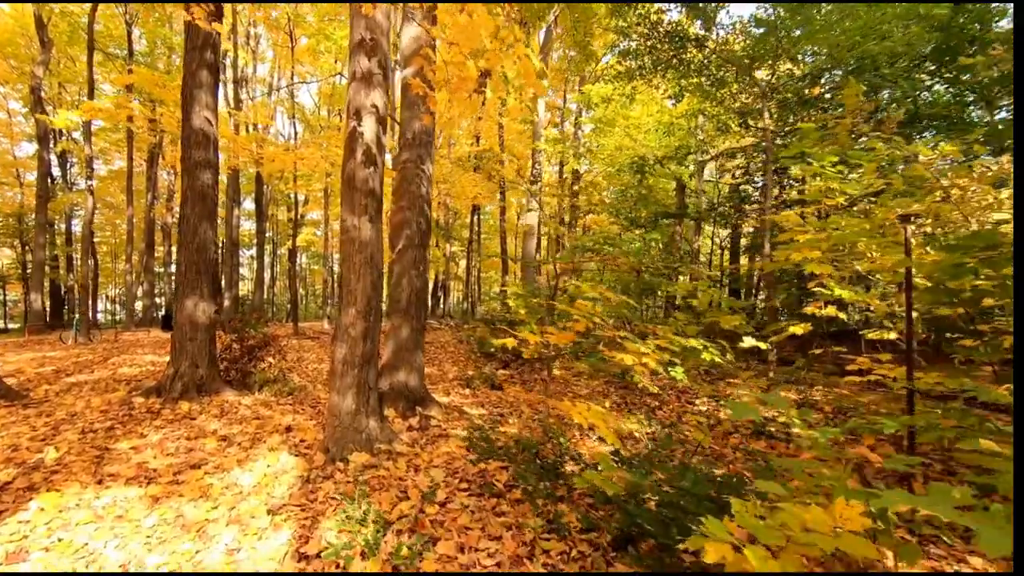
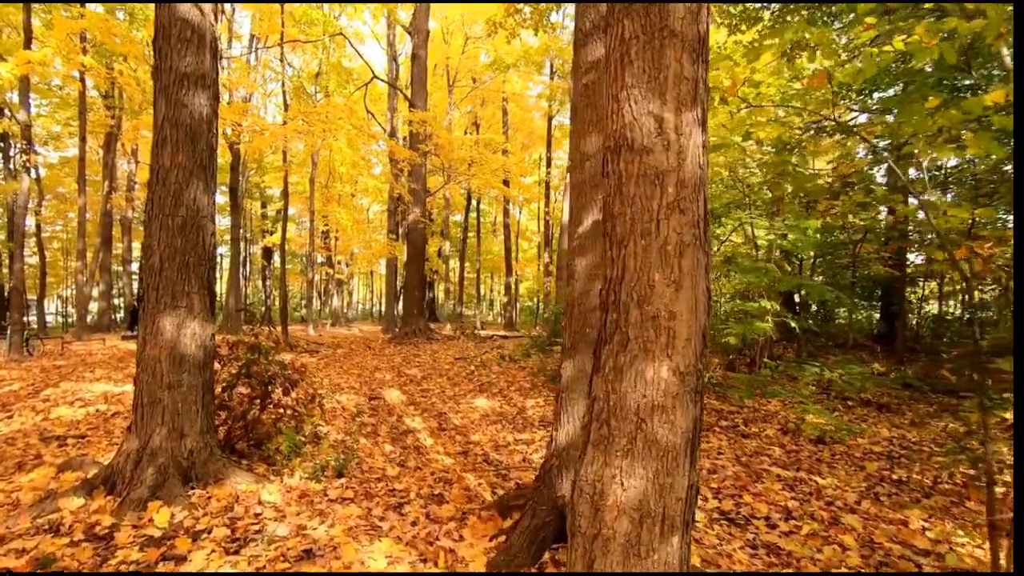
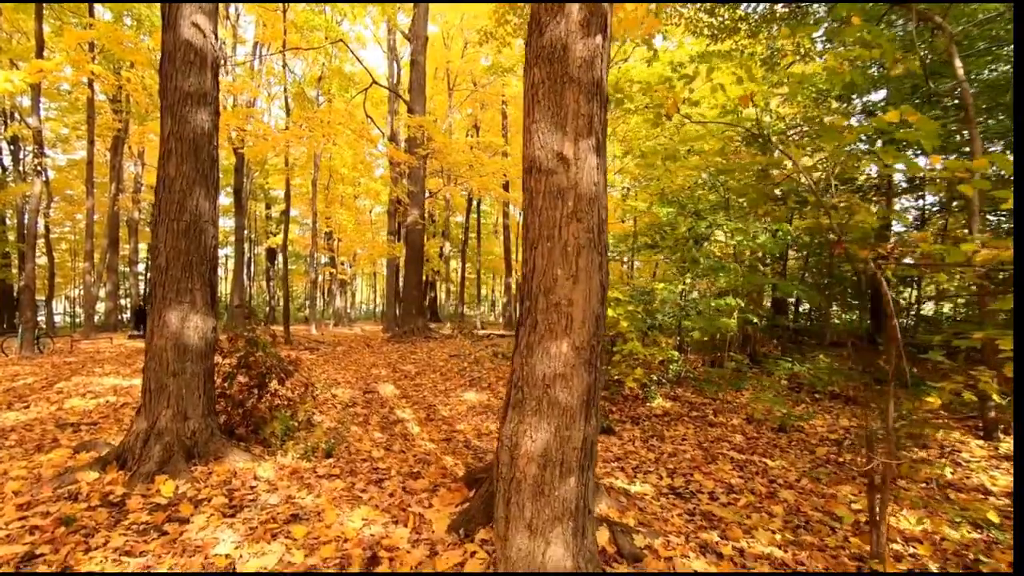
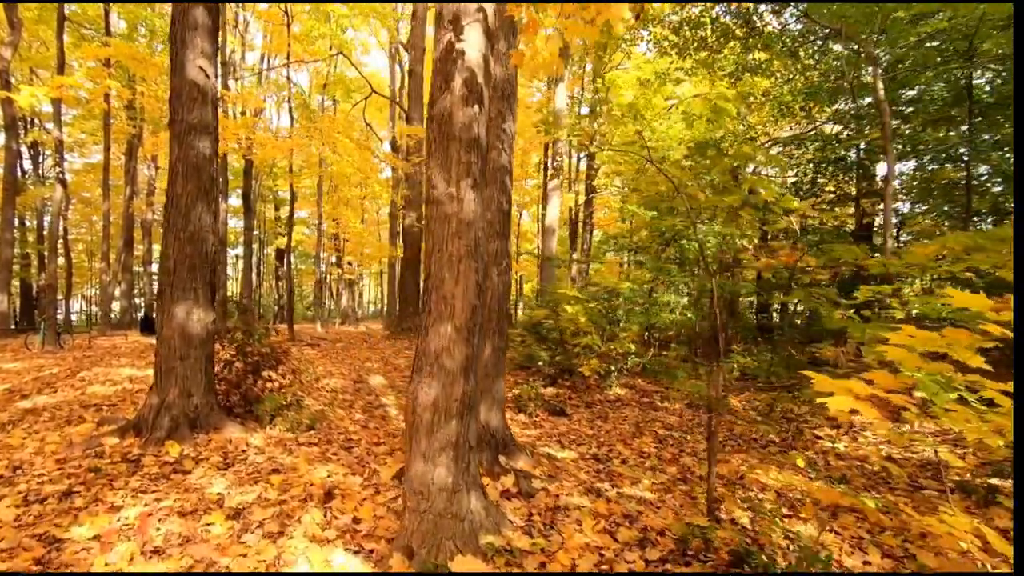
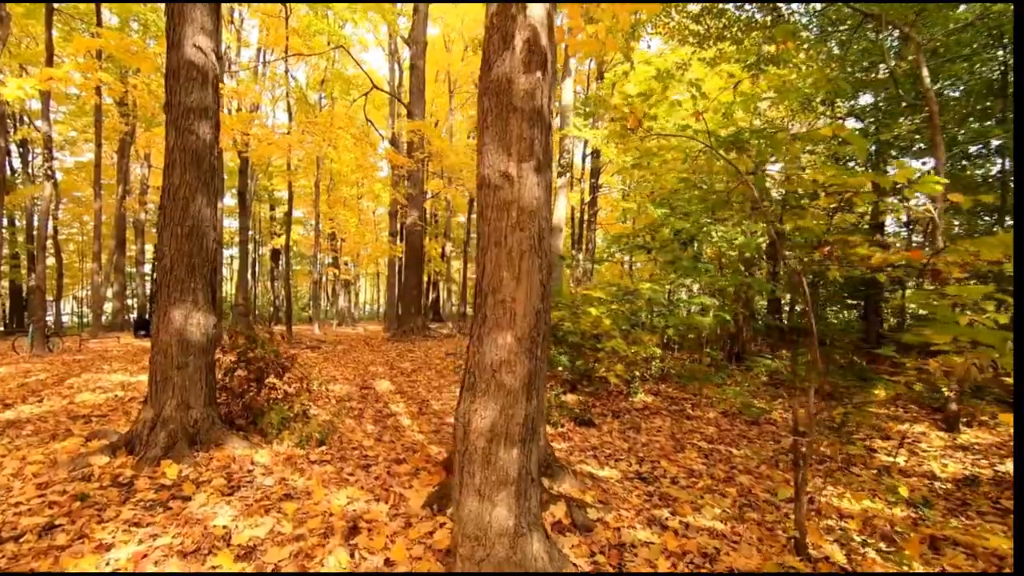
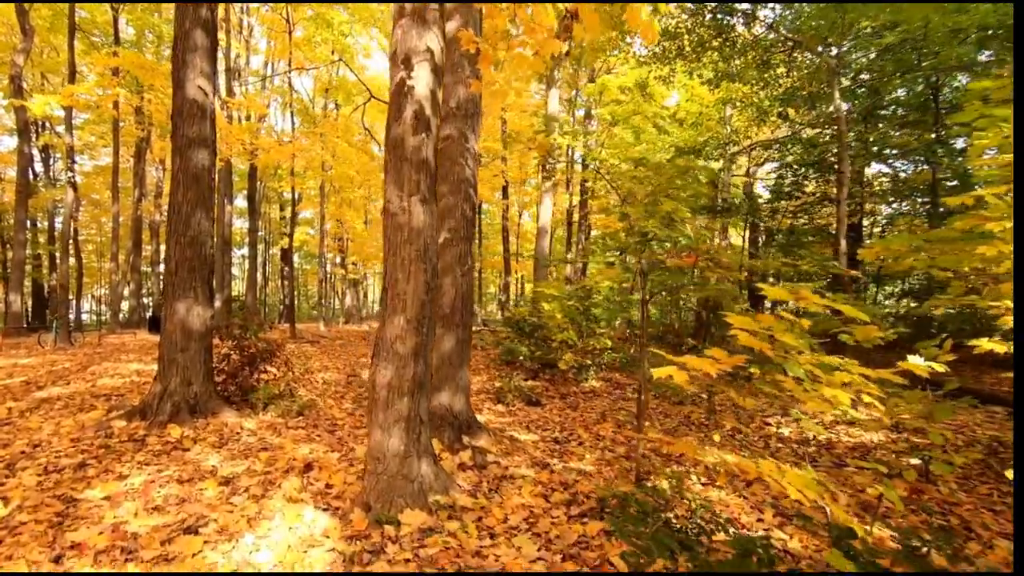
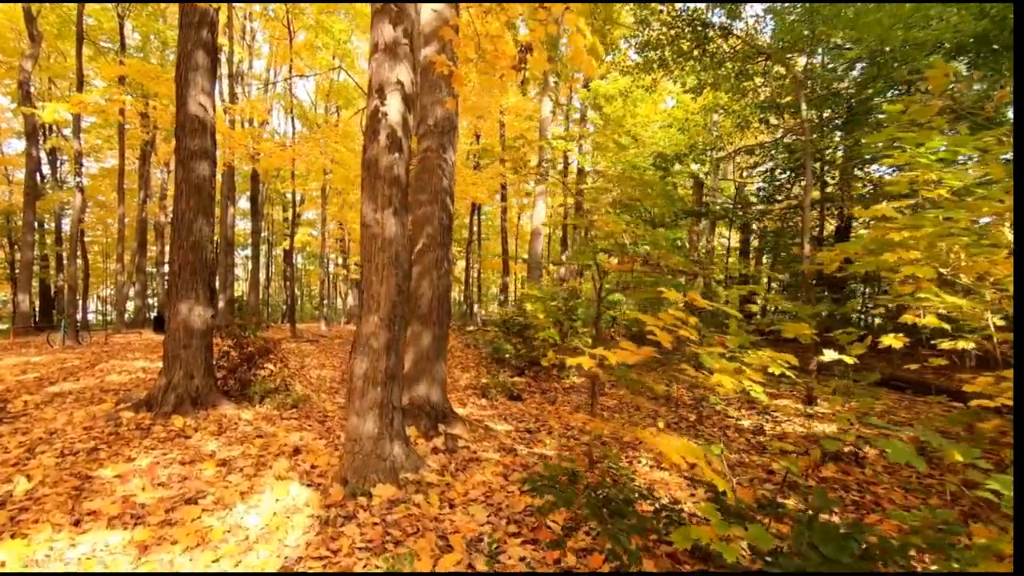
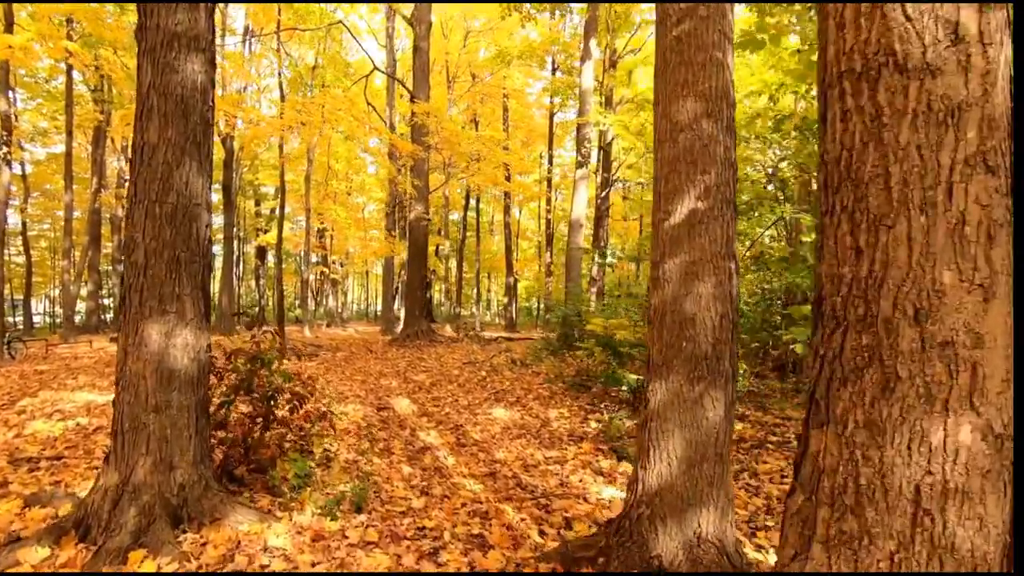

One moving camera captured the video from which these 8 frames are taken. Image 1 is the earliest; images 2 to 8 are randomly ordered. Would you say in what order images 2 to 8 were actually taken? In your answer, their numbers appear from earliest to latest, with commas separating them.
7, 6, 4, 5, 3, 2, 8
